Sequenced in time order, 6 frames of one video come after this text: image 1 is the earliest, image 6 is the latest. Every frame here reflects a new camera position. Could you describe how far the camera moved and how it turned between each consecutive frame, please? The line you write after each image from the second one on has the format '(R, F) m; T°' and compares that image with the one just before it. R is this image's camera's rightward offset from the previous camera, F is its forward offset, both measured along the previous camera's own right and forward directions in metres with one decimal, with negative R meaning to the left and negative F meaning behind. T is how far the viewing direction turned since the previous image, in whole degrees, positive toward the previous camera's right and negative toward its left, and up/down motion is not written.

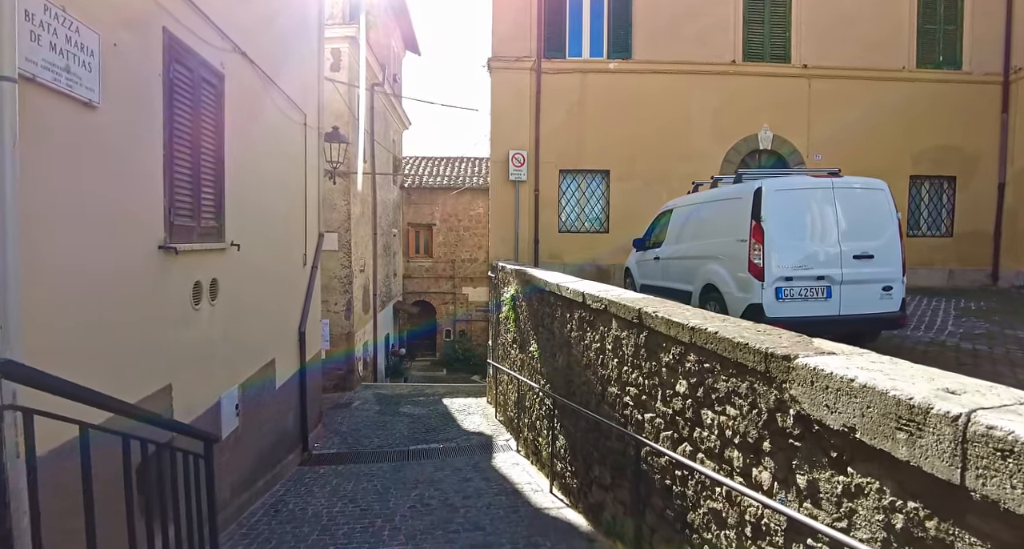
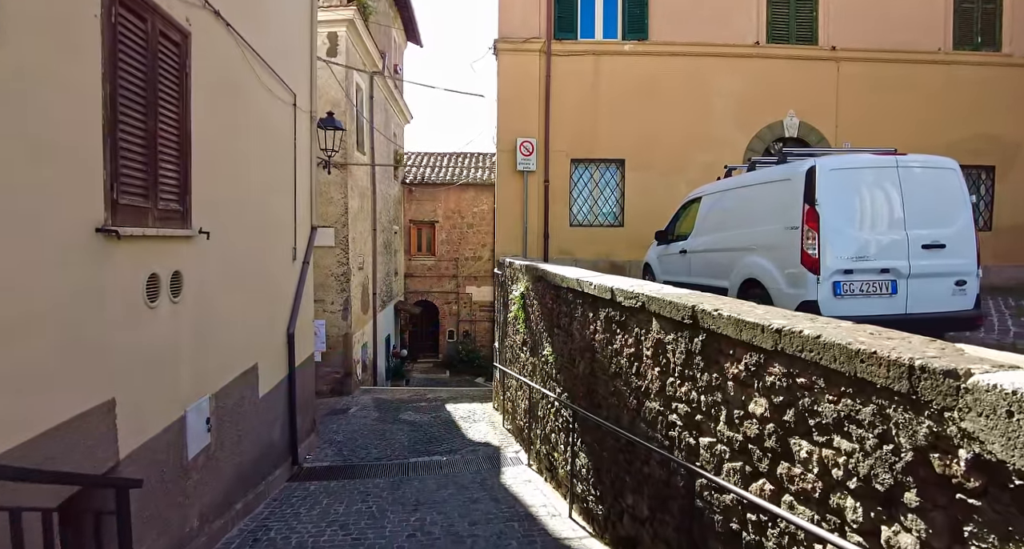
(-0.1, +0.7) m; 0°
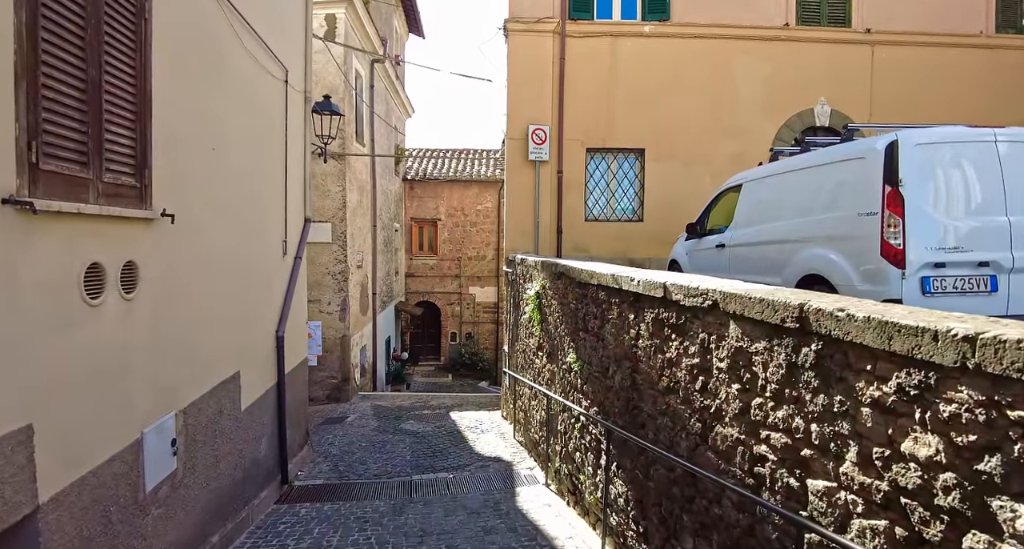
(-0.2, +0.7) m; 0°
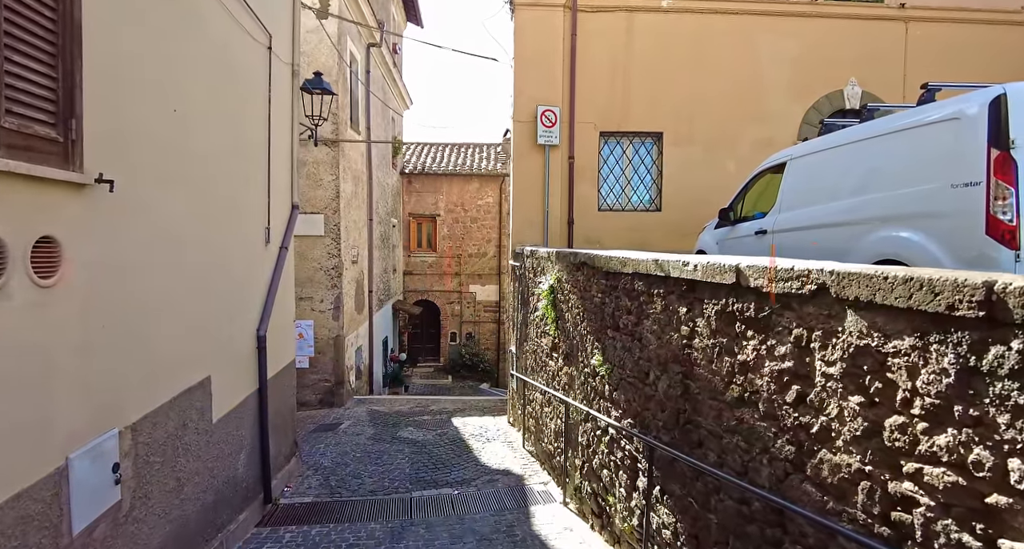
(-0.1, +0.7) m; 0°
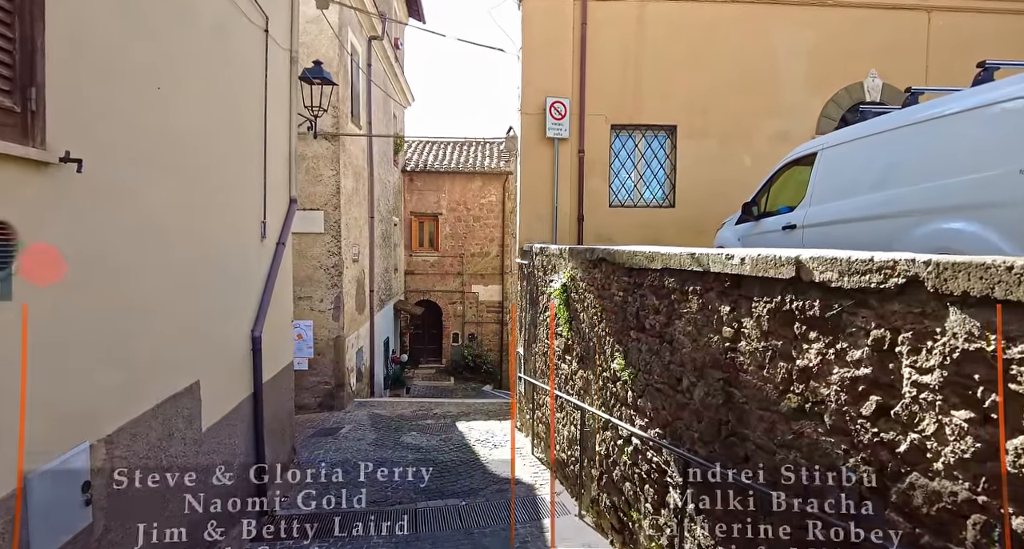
(-0.1, +0.3) m; 0°
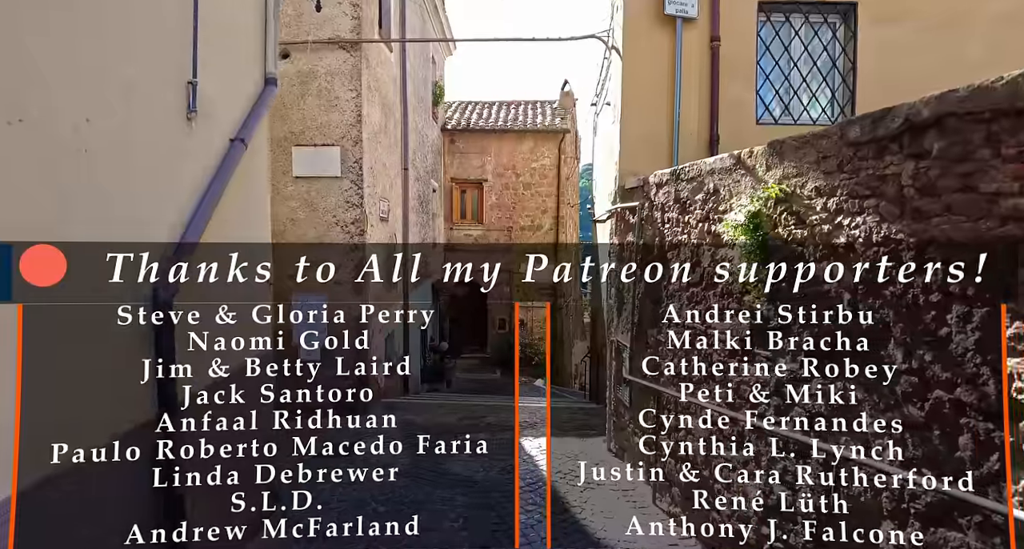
(-0.5, +2.5) m; -3°
